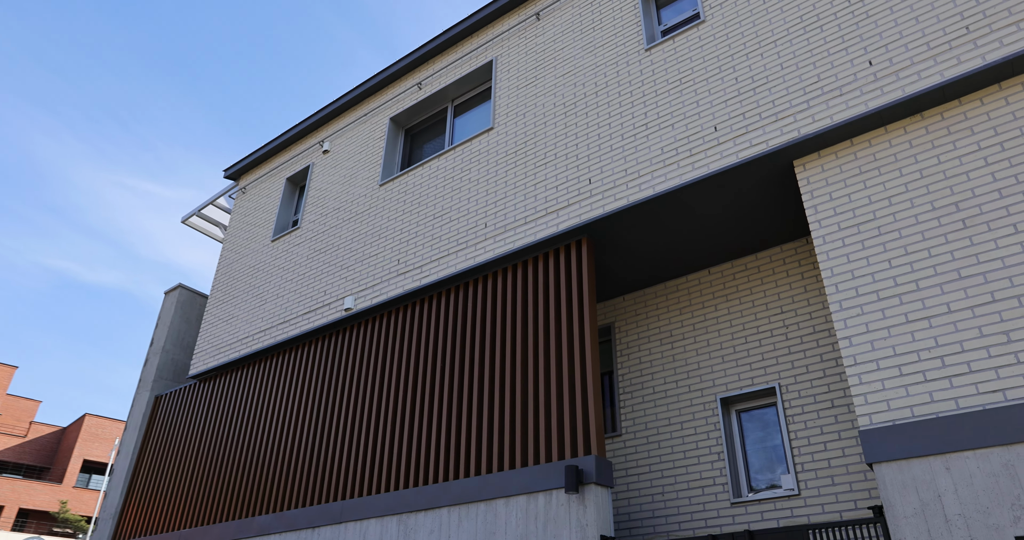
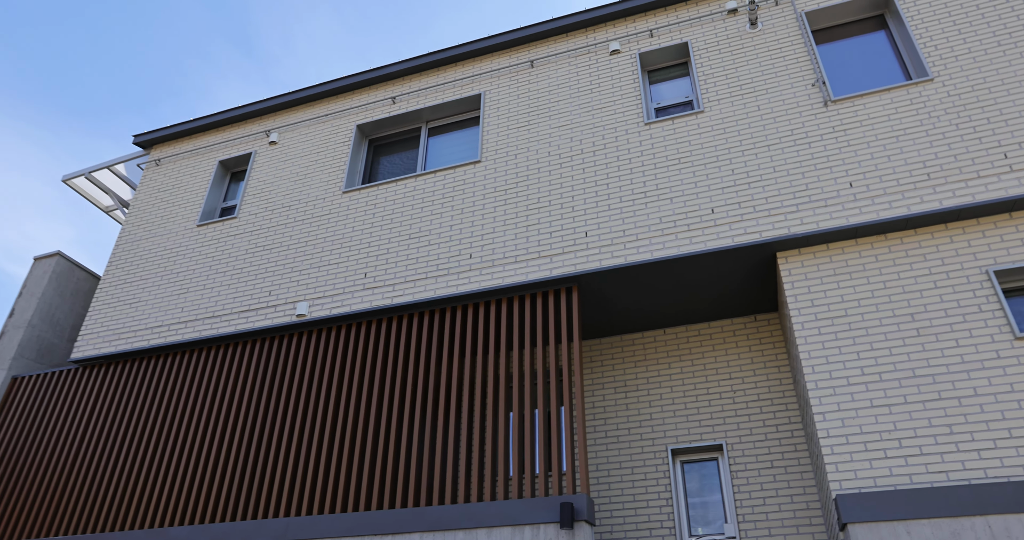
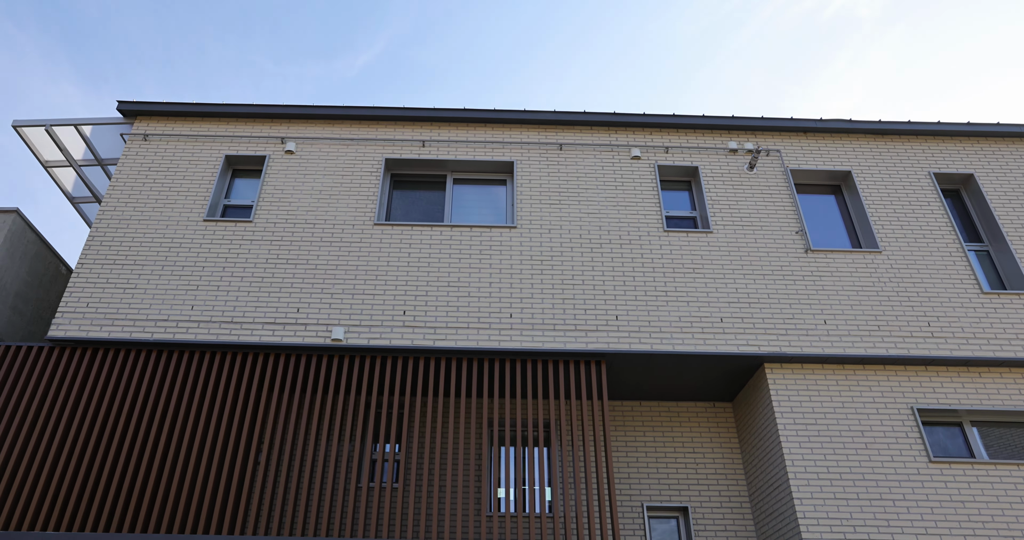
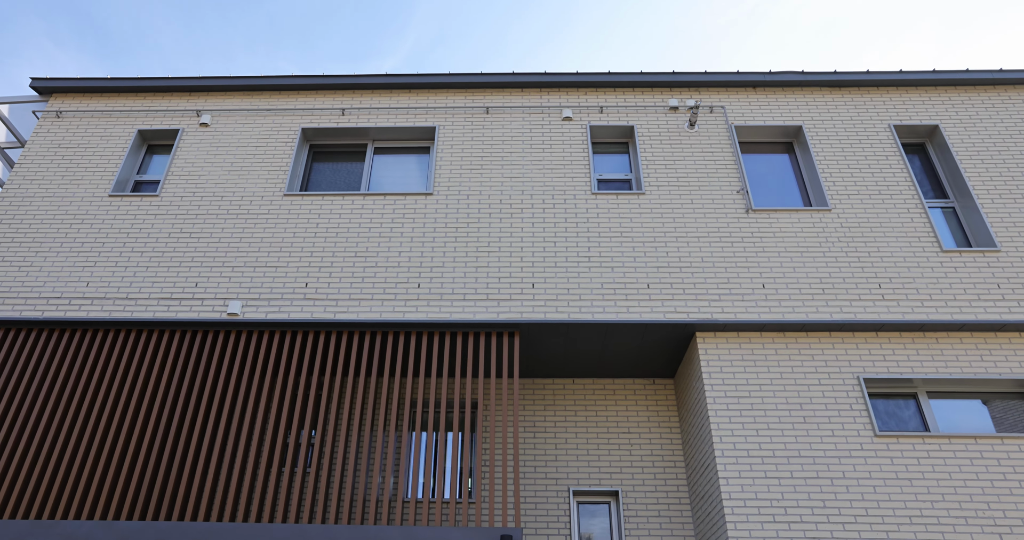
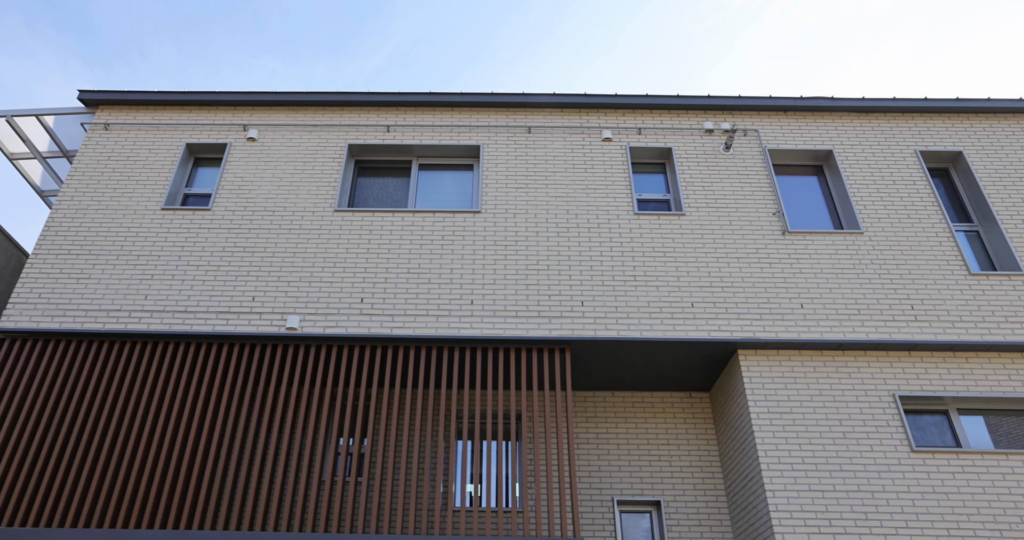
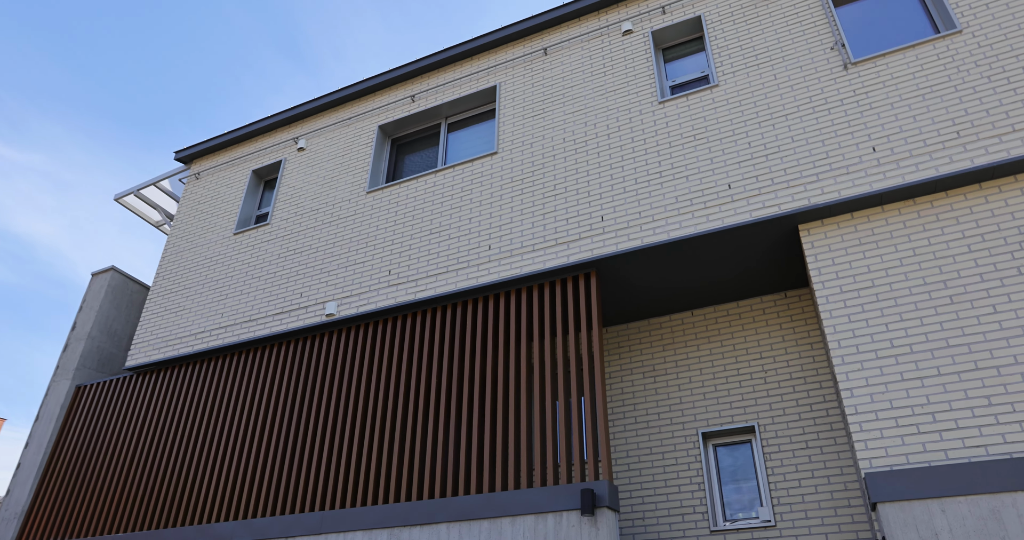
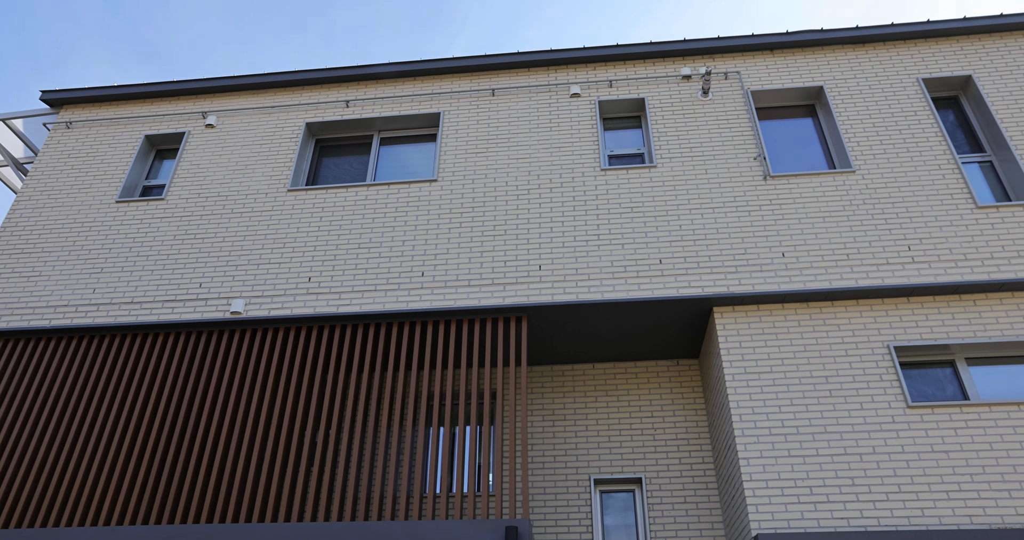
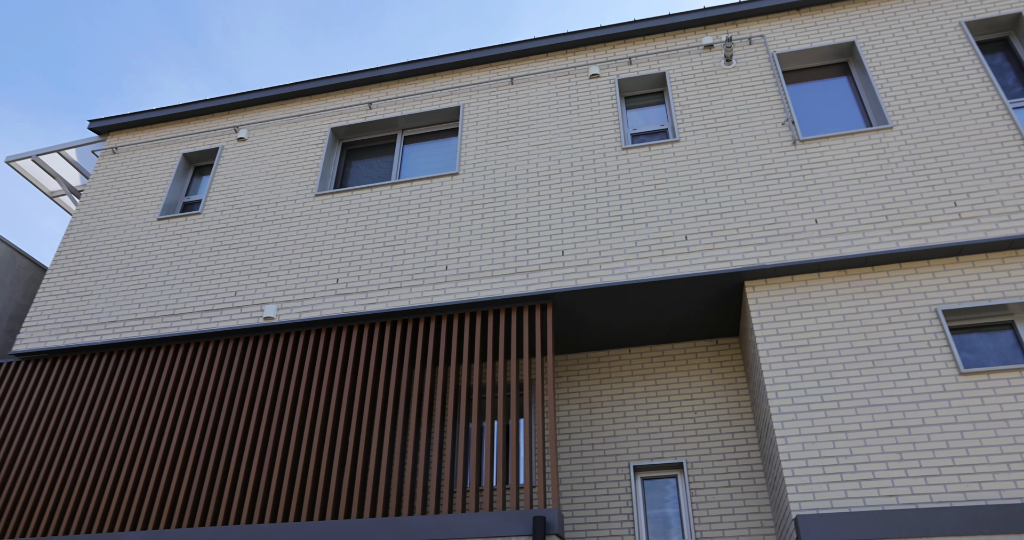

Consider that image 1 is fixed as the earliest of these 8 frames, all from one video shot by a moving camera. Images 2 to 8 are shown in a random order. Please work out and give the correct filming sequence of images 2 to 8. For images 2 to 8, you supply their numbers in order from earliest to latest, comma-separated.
6, 2, 8, 7, 4, 5, 3
